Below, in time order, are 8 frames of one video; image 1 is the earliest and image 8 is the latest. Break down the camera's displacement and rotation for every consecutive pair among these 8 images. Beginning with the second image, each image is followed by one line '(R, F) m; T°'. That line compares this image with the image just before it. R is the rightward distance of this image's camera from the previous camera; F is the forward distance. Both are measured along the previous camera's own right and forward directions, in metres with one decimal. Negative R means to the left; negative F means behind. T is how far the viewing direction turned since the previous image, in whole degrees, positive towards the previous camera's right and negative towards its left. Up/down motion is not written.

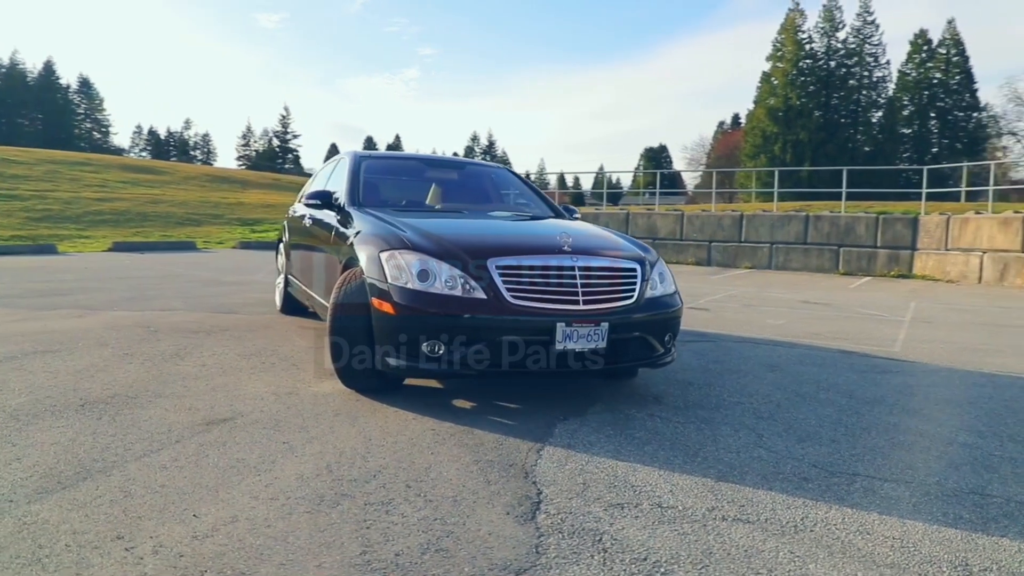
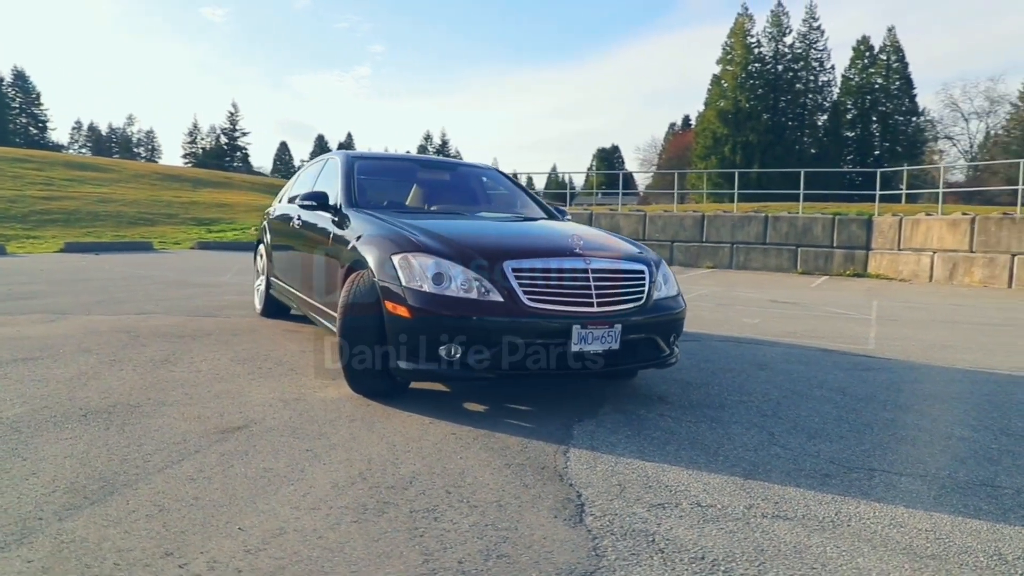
(-0.4, 0.0) m; +4°
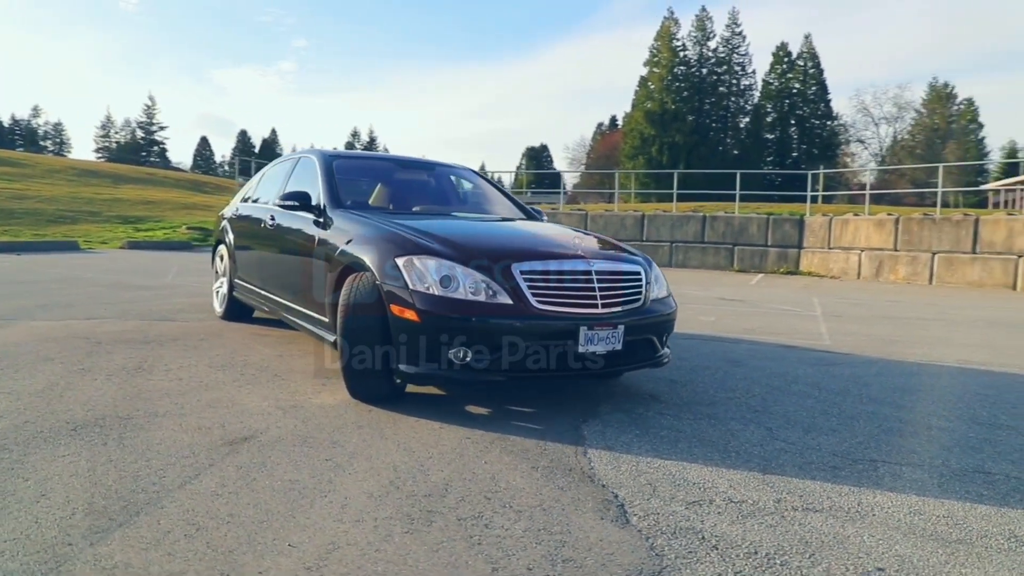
(-0.6, 0.0) m; +6°
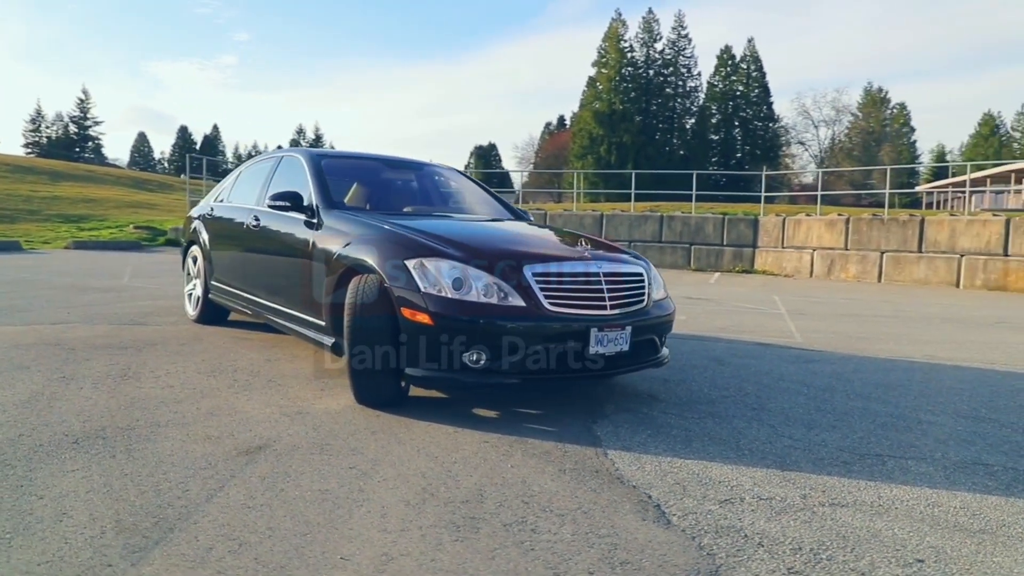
(-0.5, 0.0) m; +5°
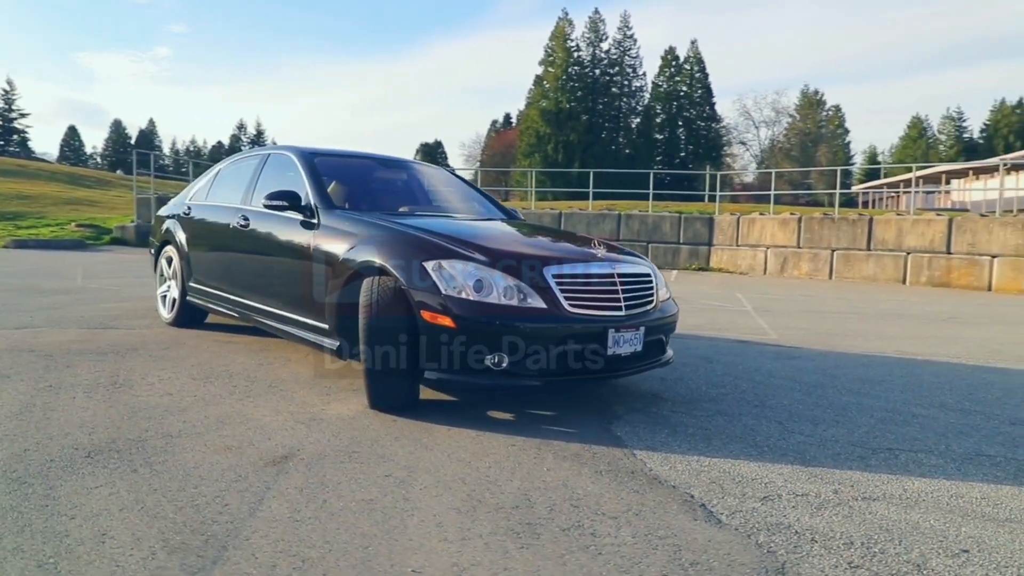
(-0.5, +0.1) m; +5°
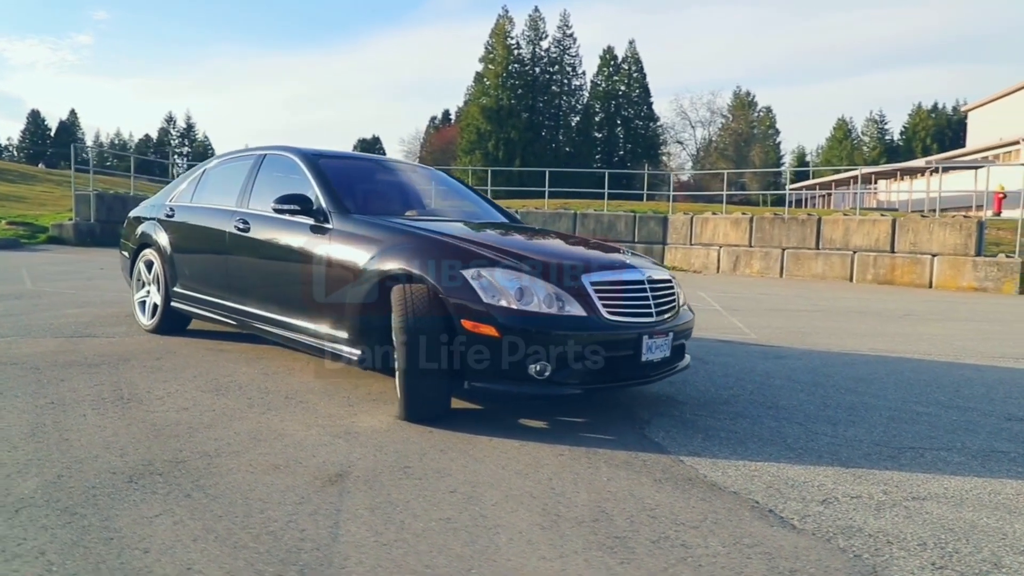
(-0.7, +0.1) m; +6°
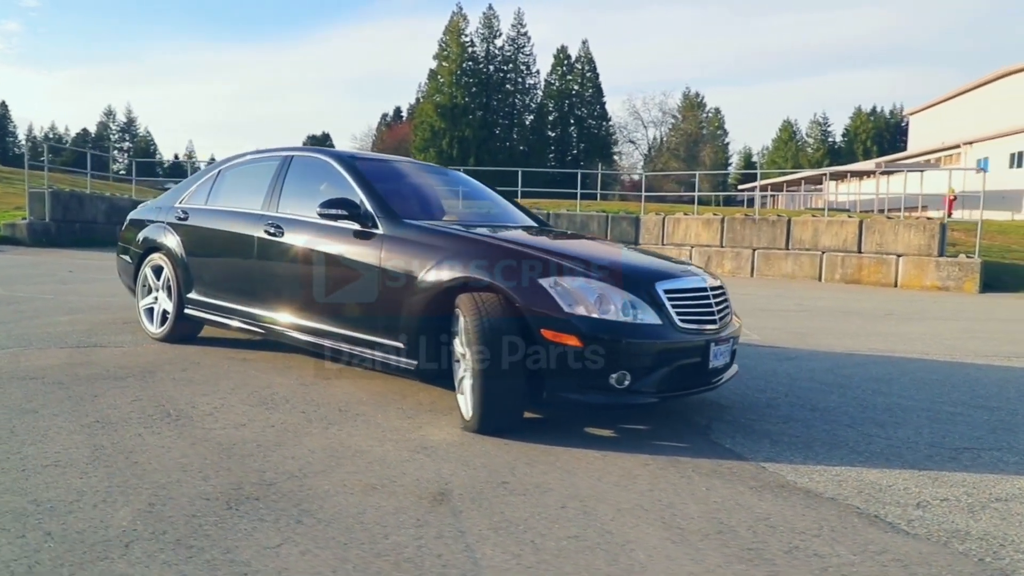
(-0.9, +0.1) m; +5°
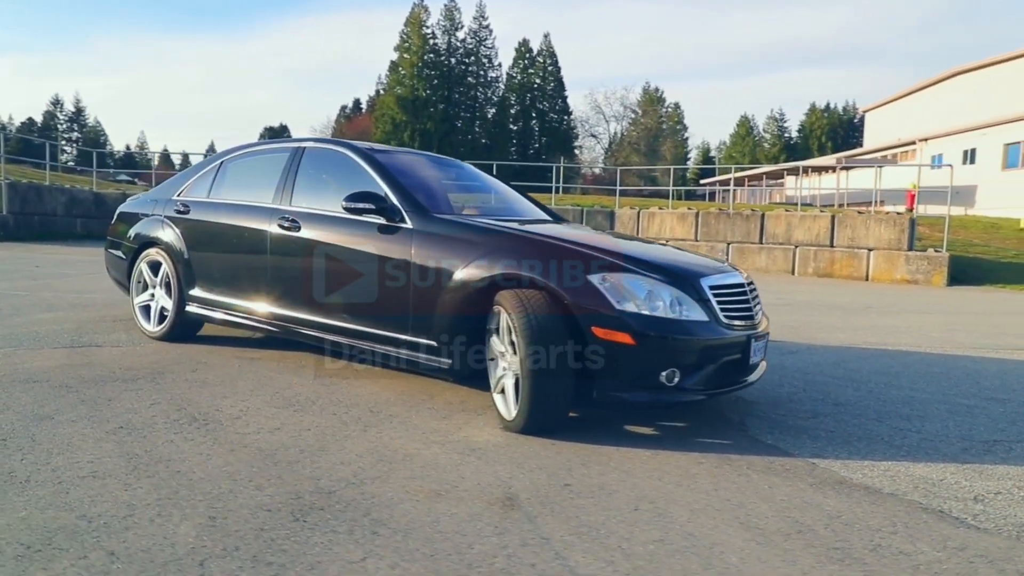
(-0.6, +0.2) m; +4°
